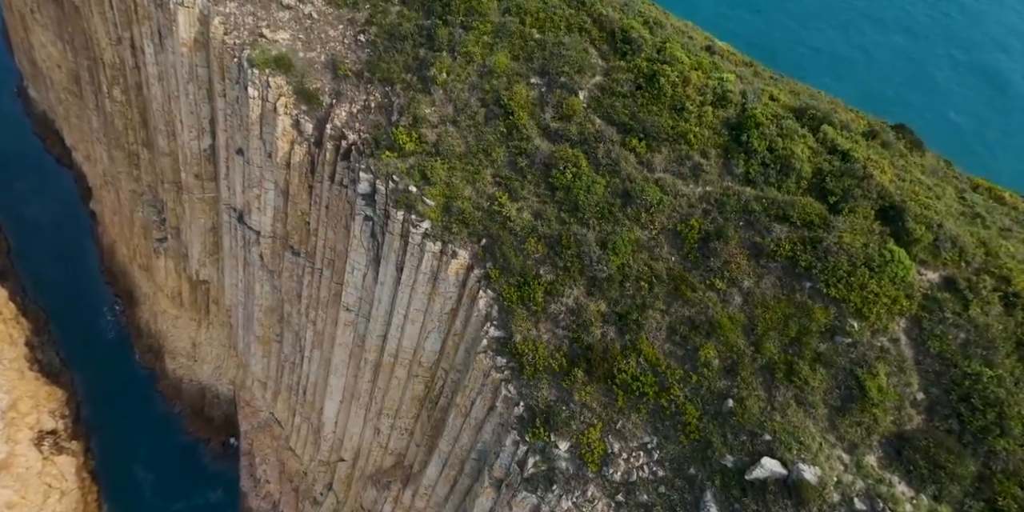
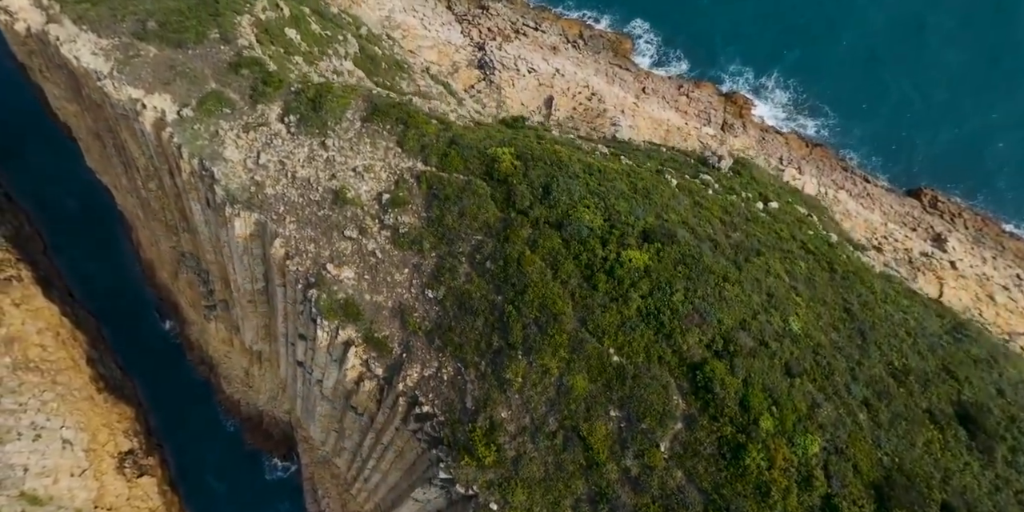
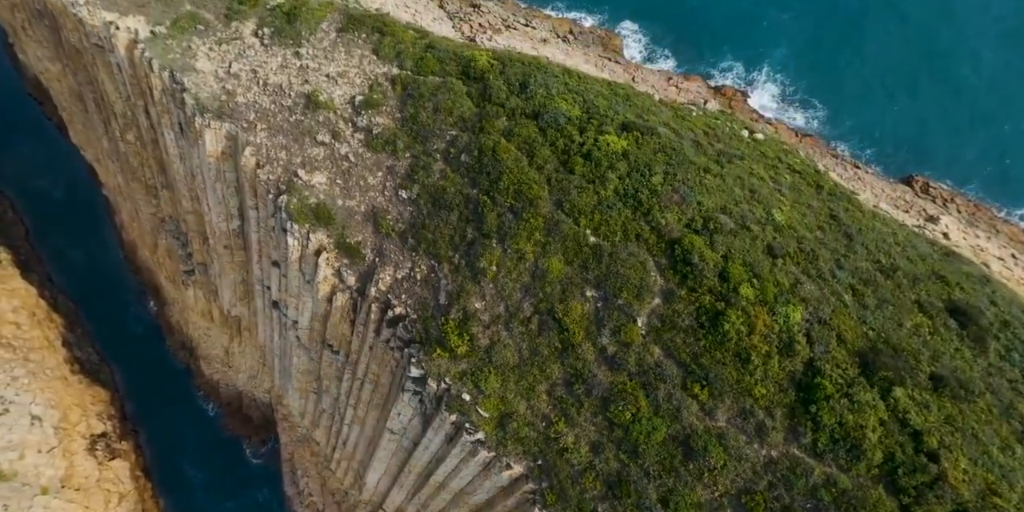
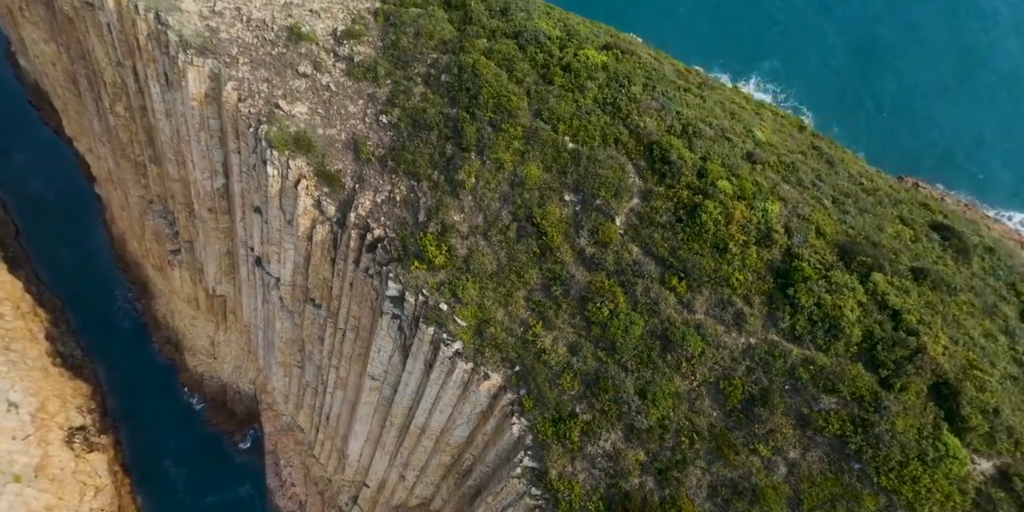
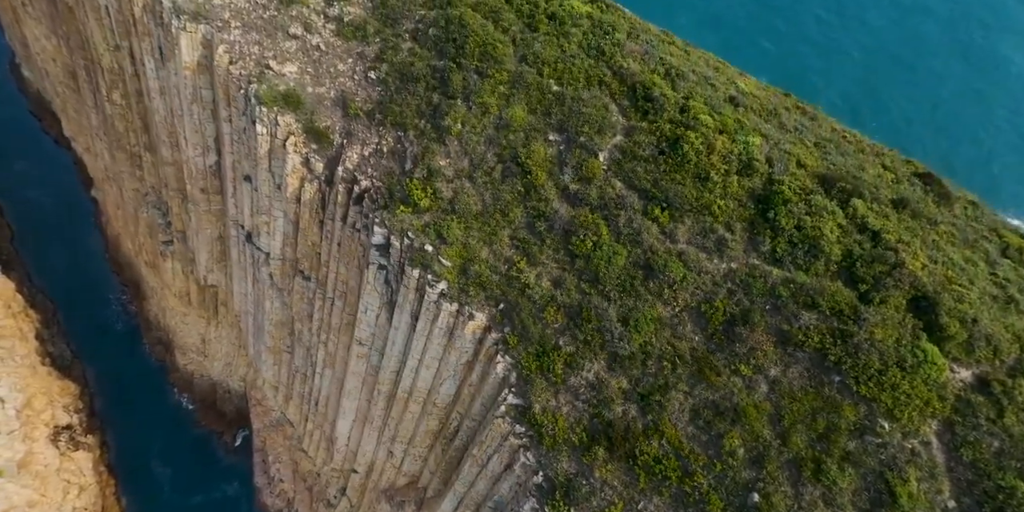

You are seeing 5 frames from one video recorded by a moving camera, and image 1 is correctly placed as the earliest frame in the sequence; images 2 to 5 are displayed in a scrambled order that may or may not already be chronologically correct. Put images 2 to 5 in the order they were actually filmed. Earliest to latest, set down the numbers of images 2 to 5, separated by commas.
5, 4, 3, 2
